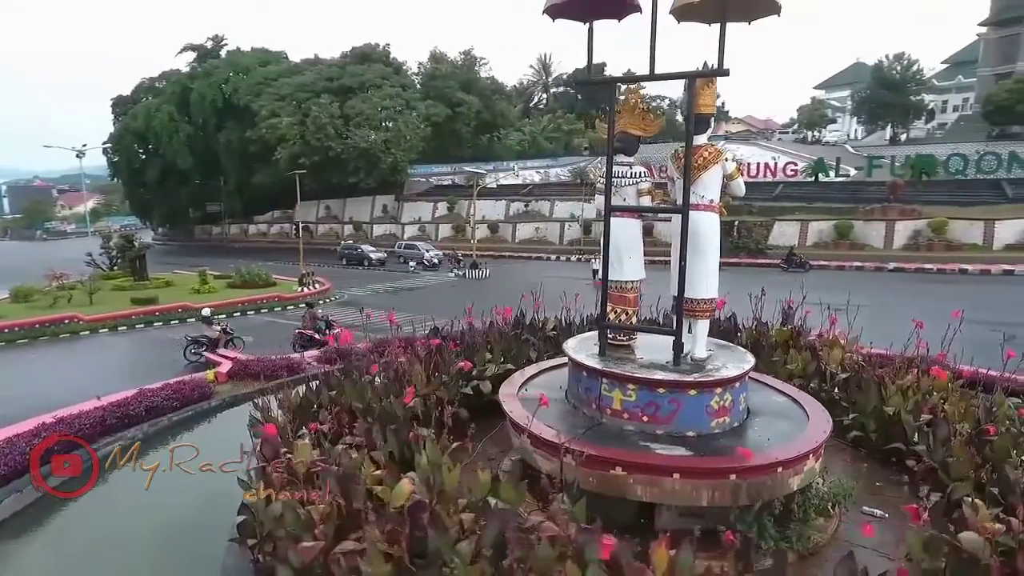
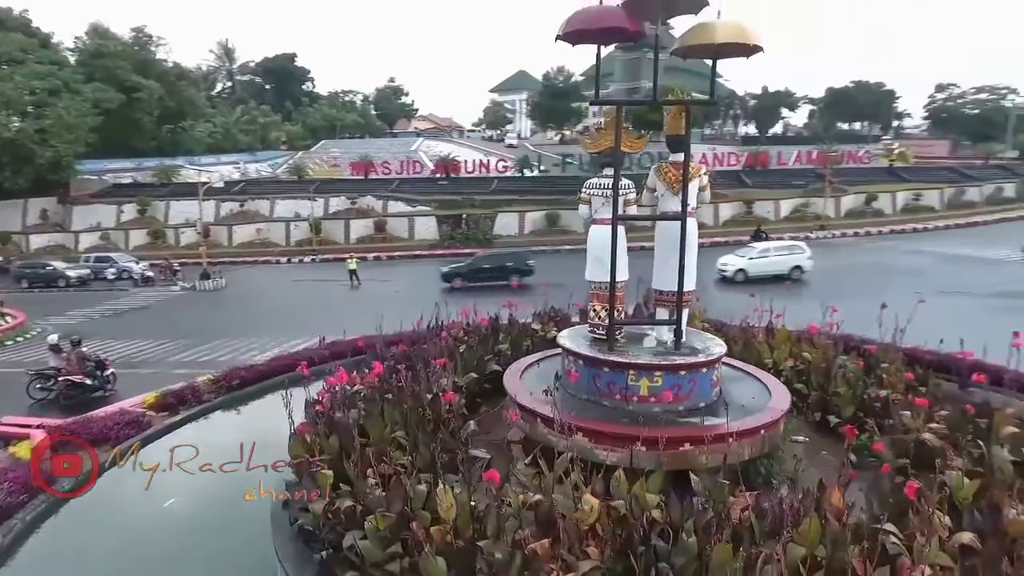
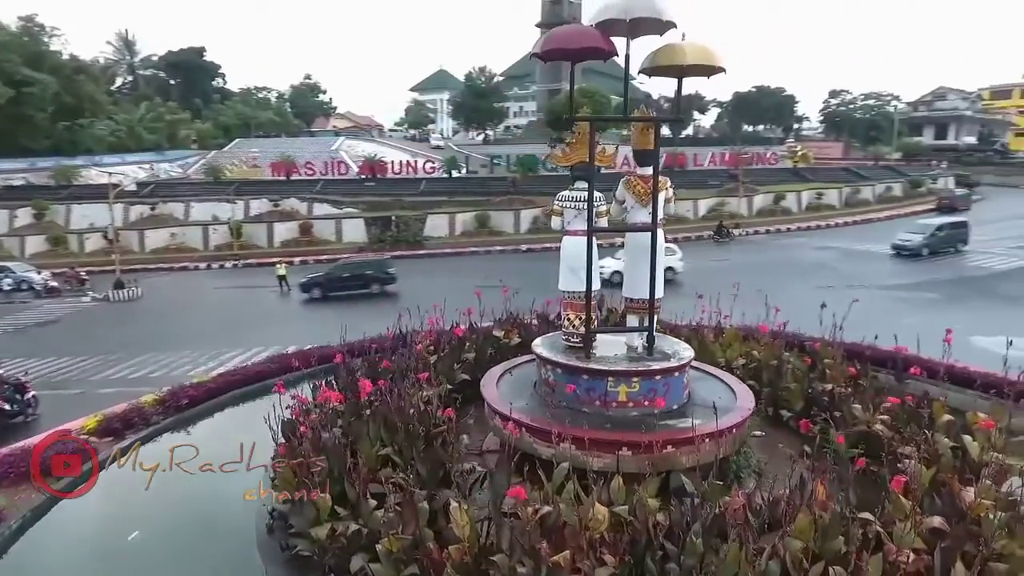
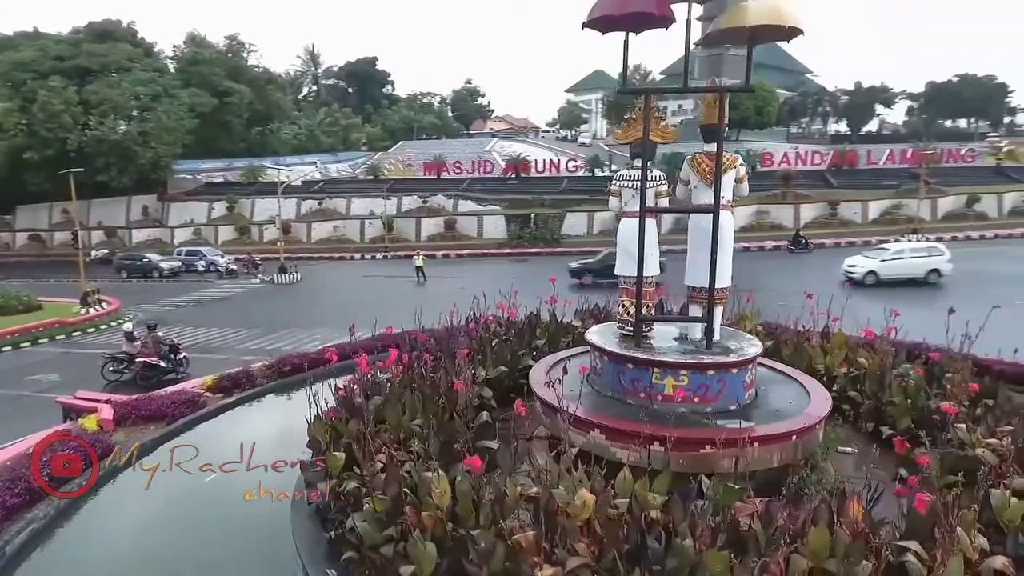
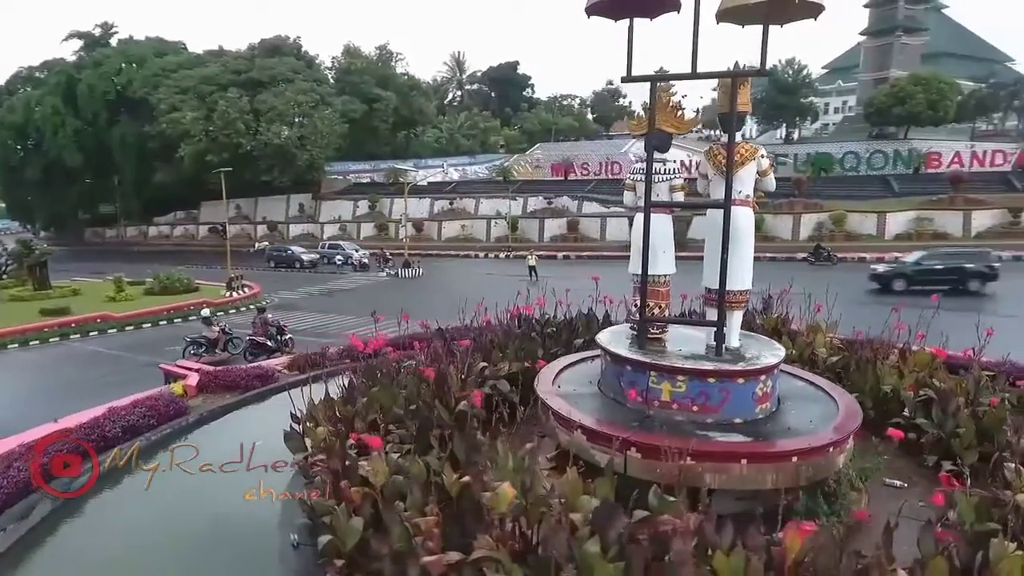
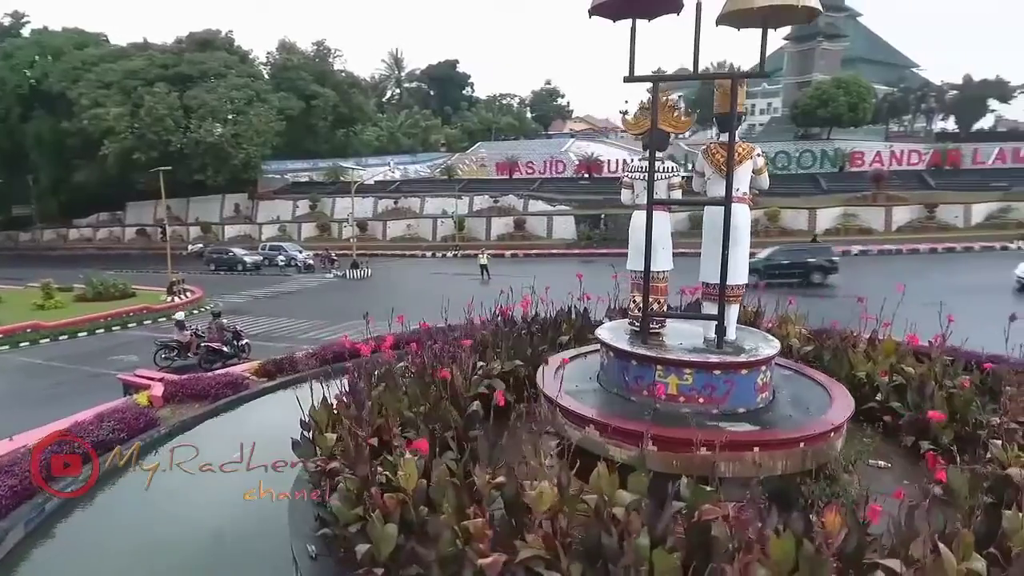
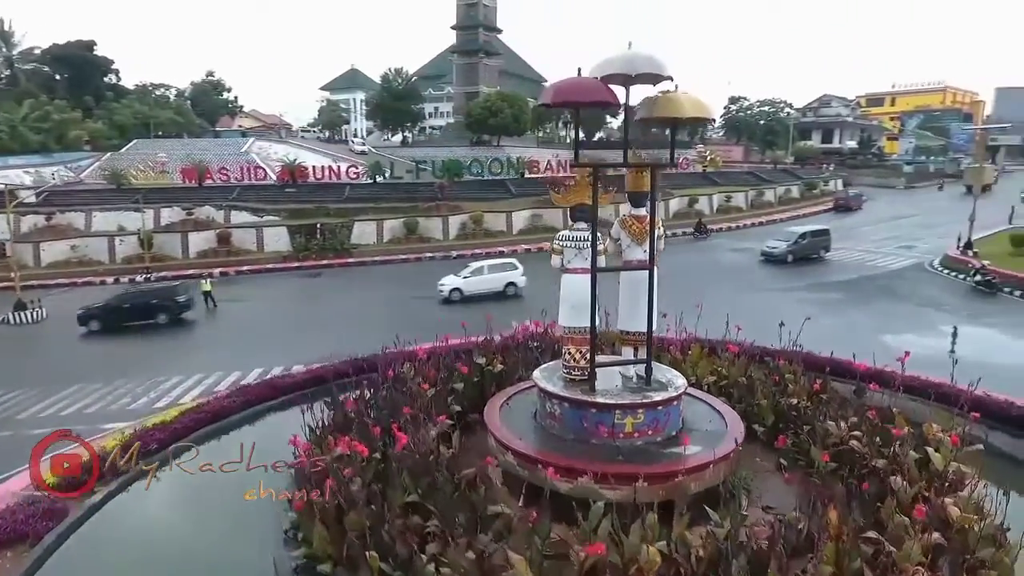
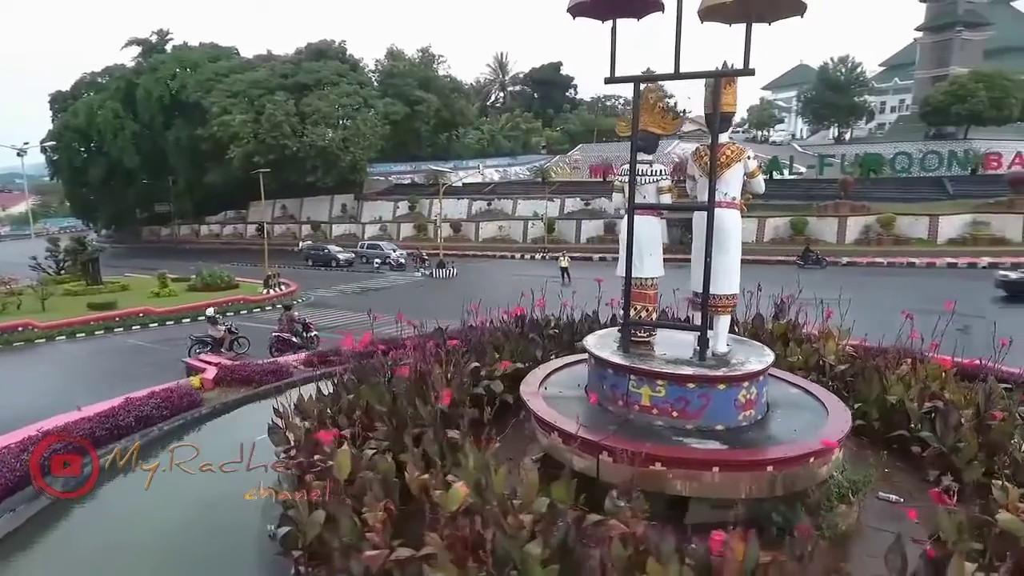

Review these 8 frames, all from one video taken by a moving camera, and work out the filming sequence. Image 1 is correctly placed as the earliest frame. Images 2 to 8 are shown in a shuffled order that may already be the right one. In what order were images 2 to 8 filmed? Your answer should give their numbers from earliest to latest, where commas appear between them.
8, 5, 6, 4, 2, 3, 7
